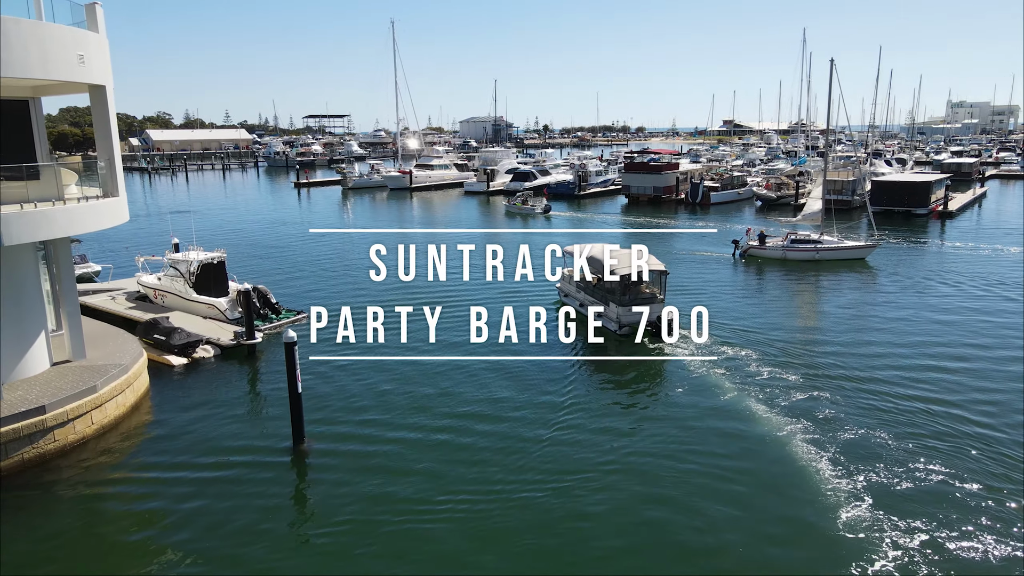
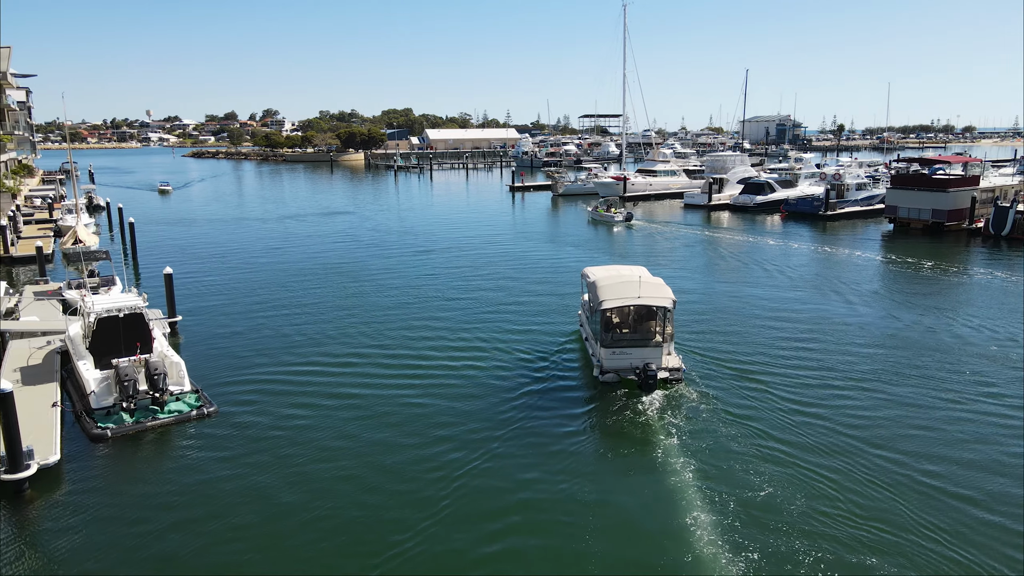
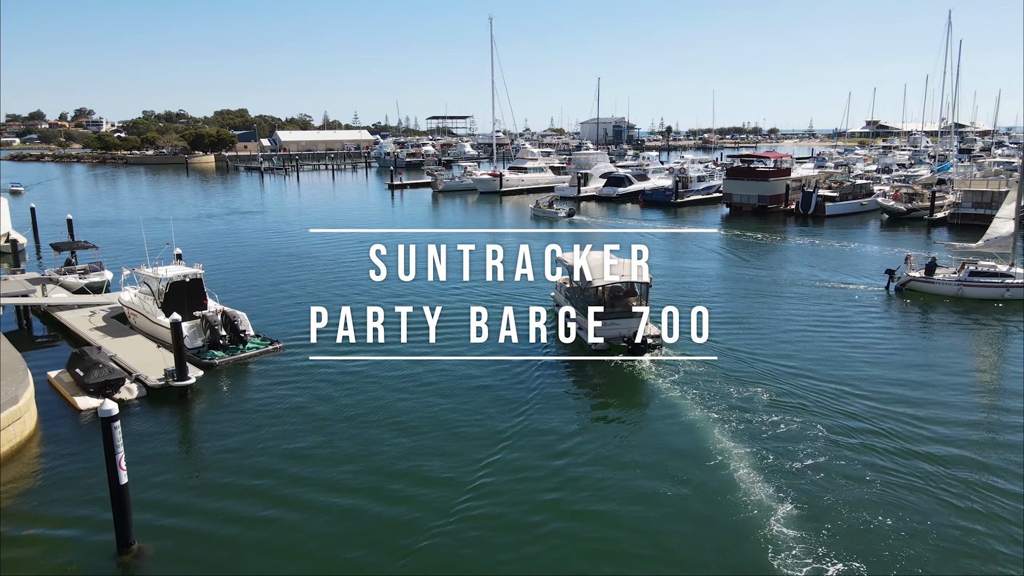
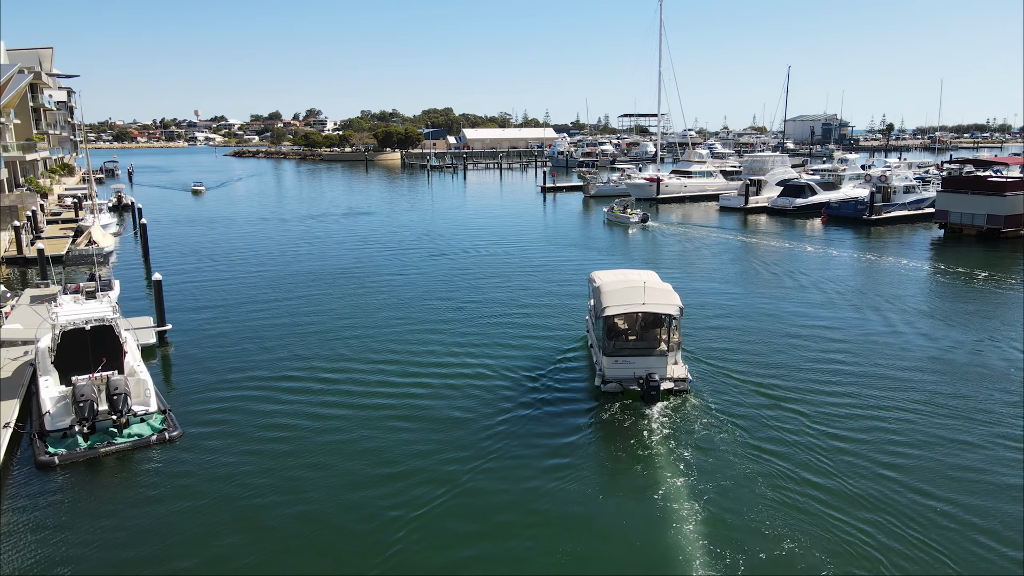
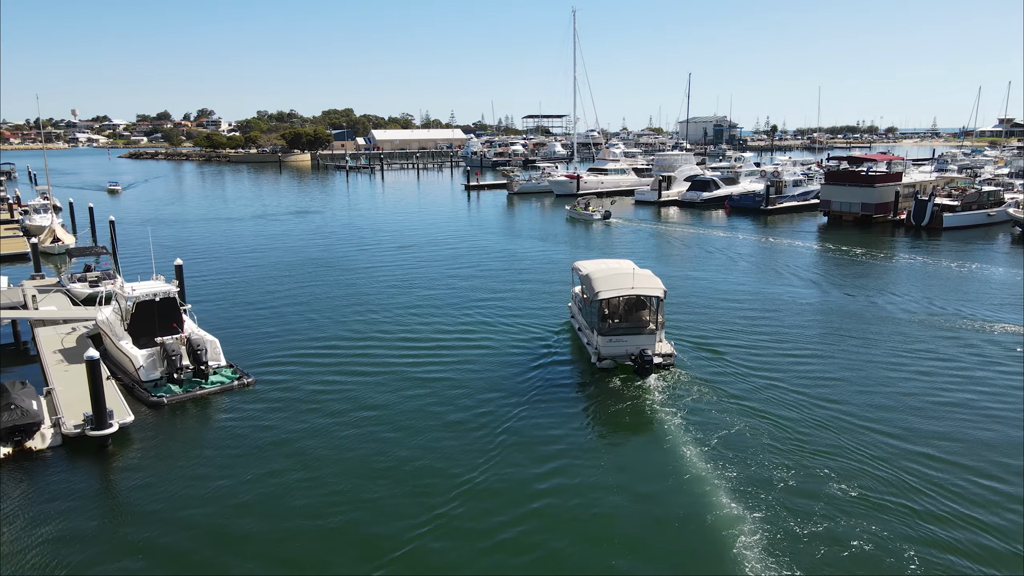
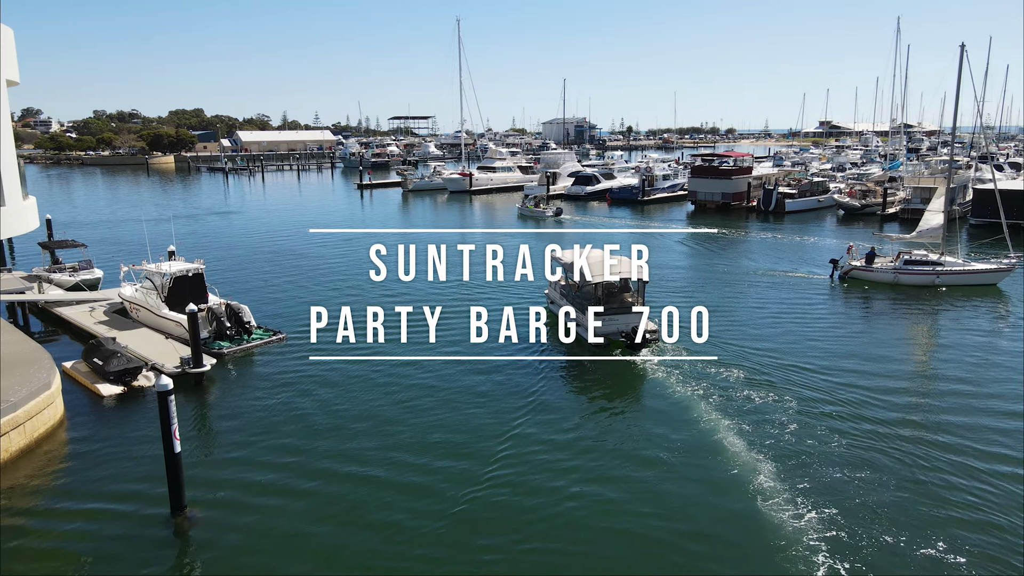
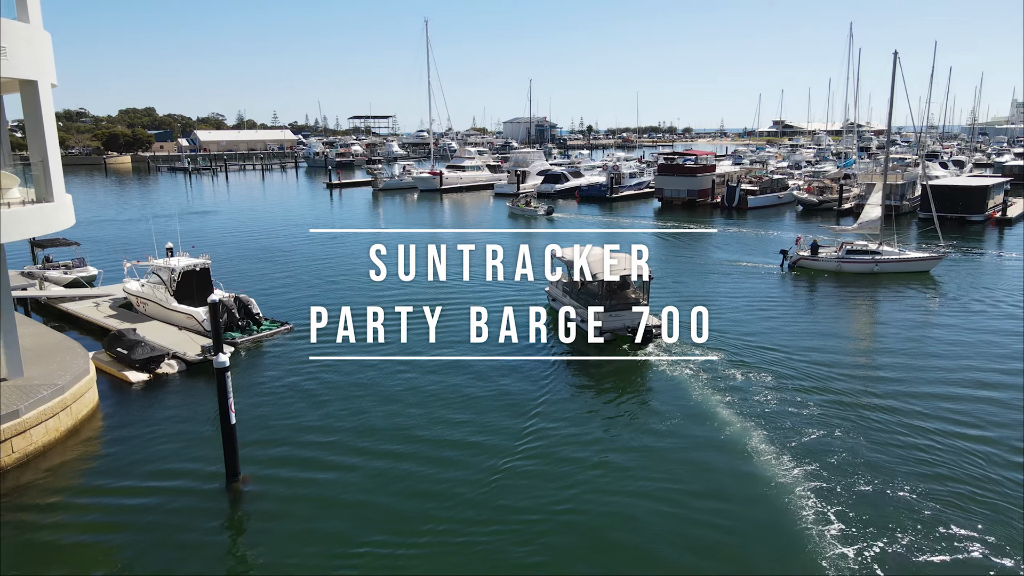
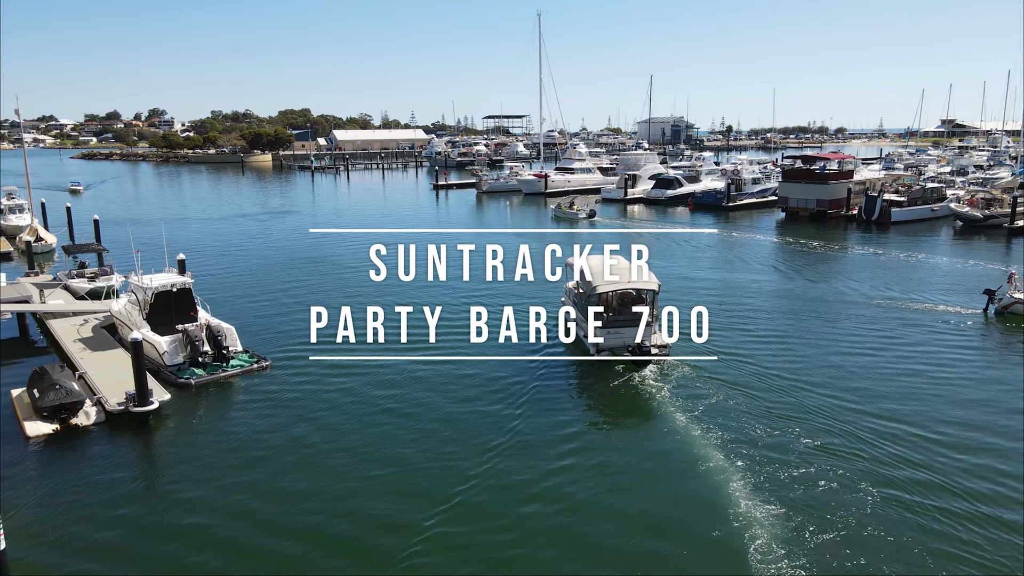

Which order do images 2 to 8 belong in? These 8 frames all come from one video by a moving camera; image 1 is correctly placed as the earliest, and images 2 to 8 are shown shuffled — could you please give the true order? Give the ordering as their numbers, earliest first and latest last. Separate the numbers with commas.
7, 6, 3, 8, 5, 2, 4
